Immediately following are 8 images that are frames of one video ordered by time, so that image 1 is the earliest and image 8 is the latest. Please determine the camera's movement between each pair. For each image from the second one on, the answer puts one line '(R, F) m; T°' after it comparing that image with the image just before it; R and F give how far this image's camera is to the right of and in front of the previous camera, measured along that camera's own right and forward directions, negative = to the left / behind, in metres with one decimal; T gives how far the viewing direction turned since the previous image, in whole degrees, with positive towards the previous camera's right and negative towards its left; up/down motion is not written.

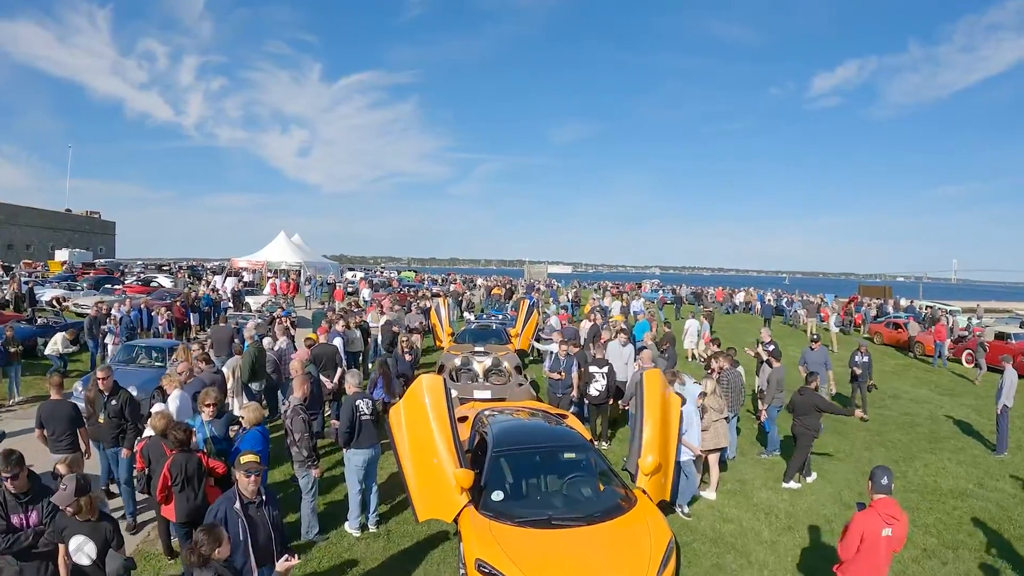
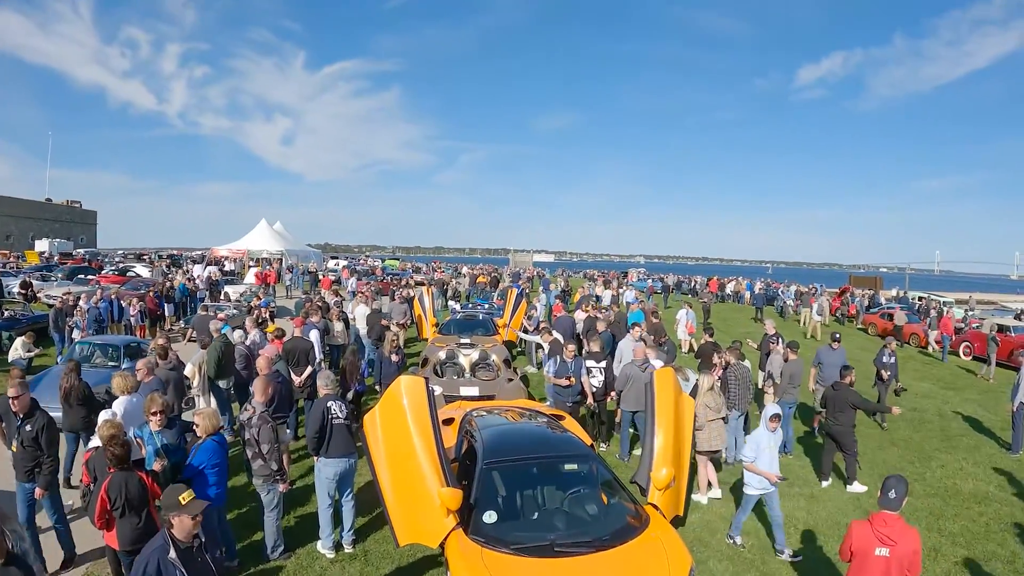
(-0.1, +0.7) m; +1°
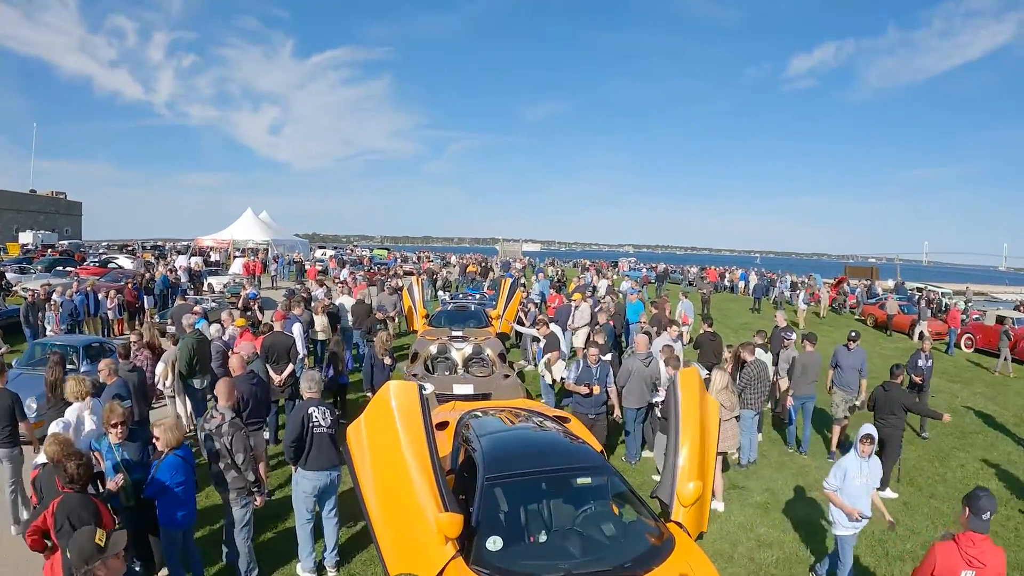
(-0.1, +0.6) m; +1°
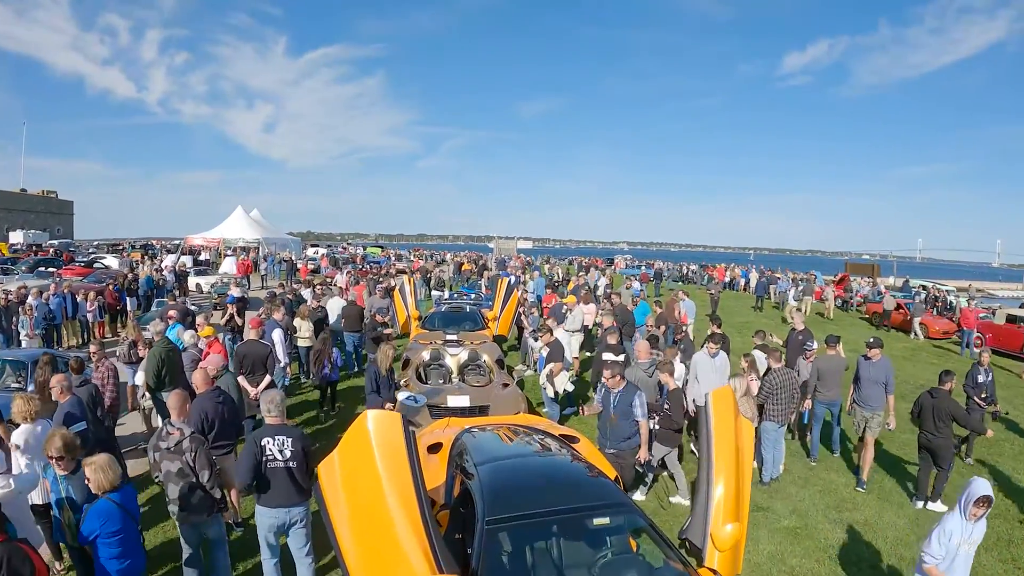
(-0.1, +0.7) m; 0°
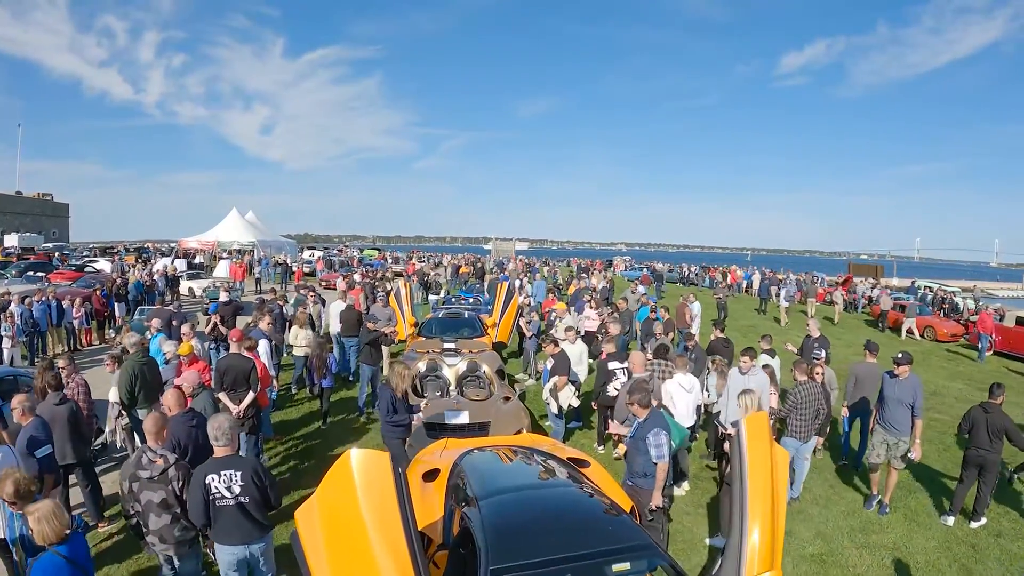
(0.0, +0.5) m; 0°
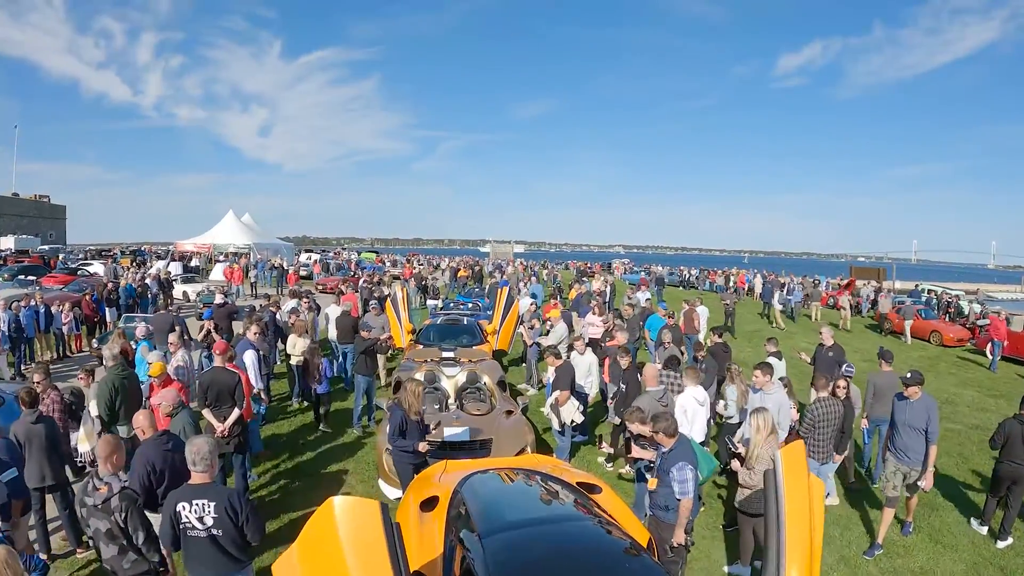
(-0.1, +0.4) m; 0°
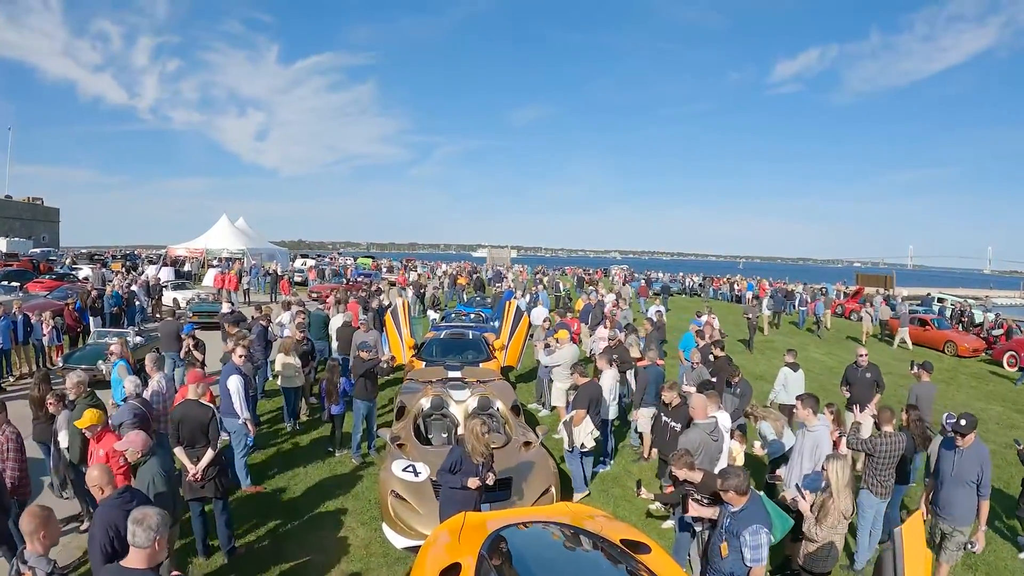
(-0.3, +0.8) m; 0°
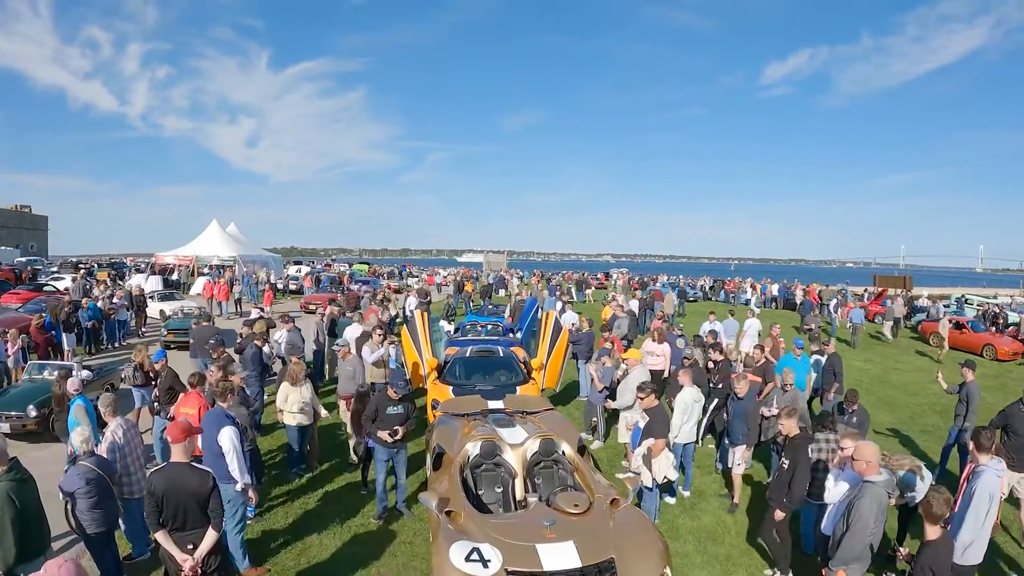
(-0.8, +1.6) m; +1°
